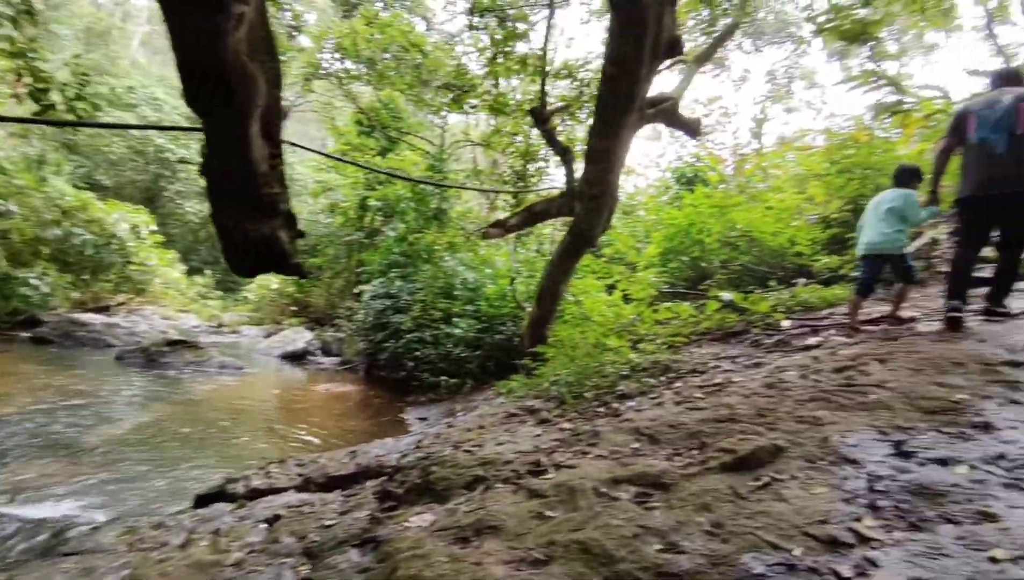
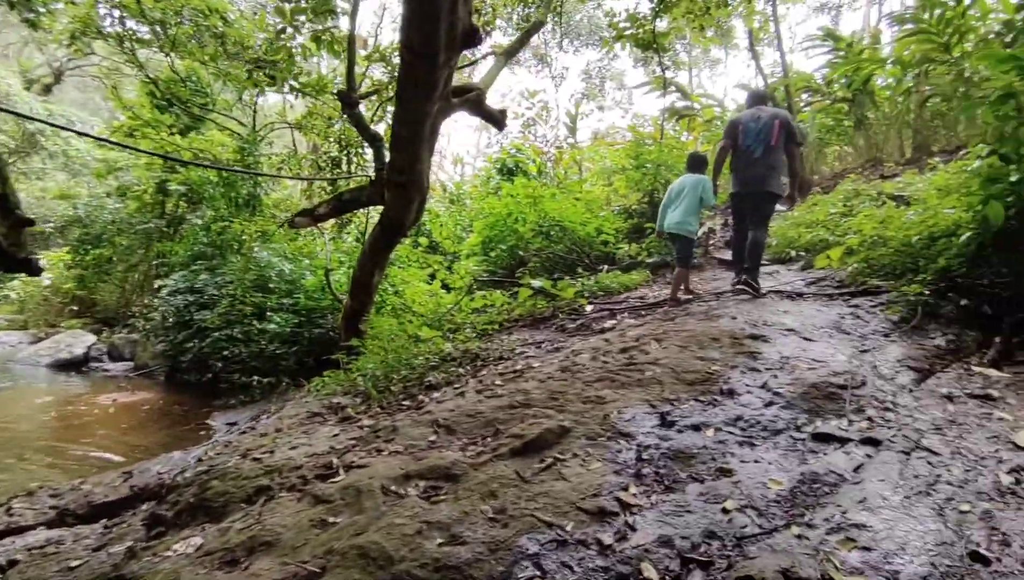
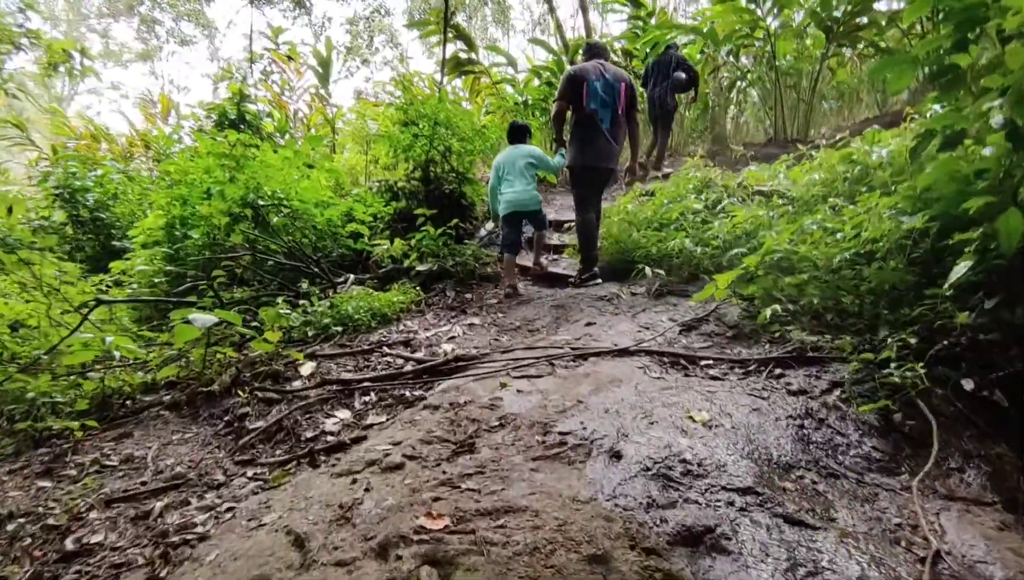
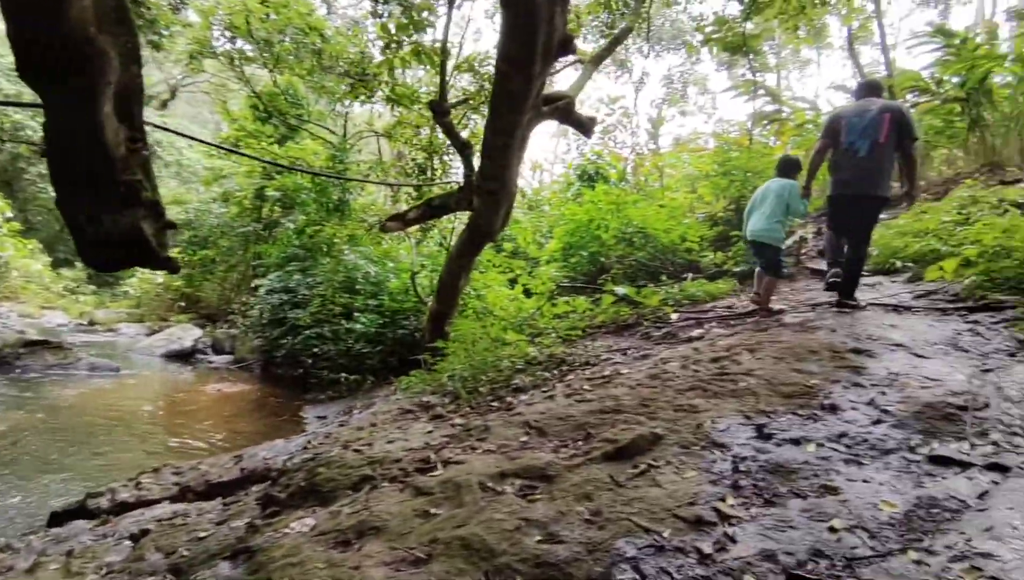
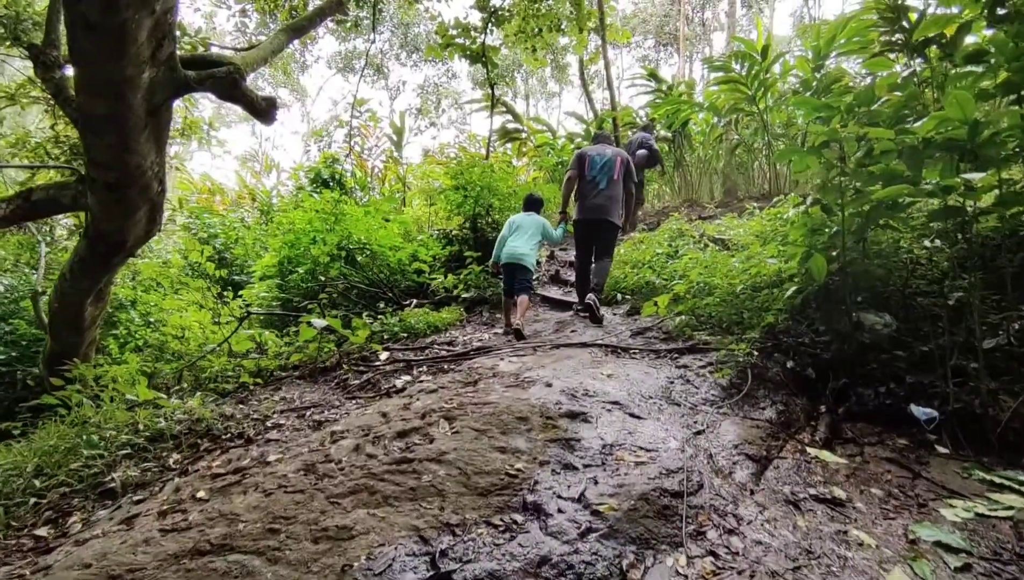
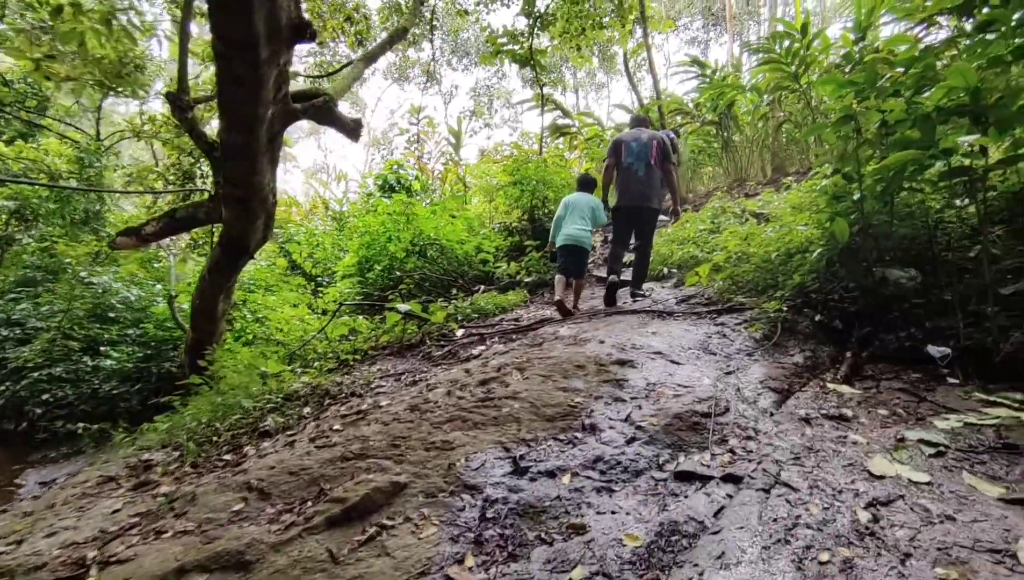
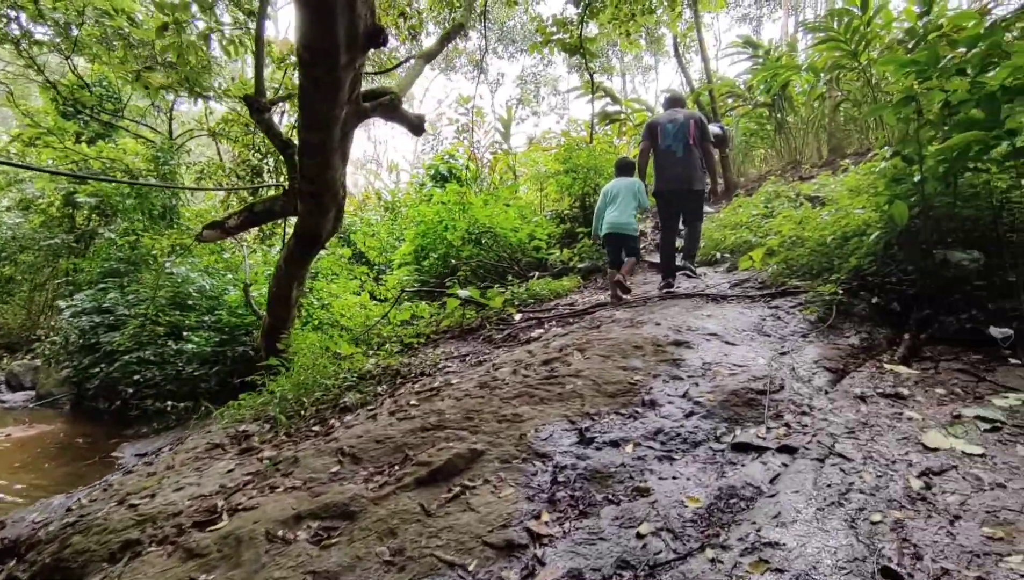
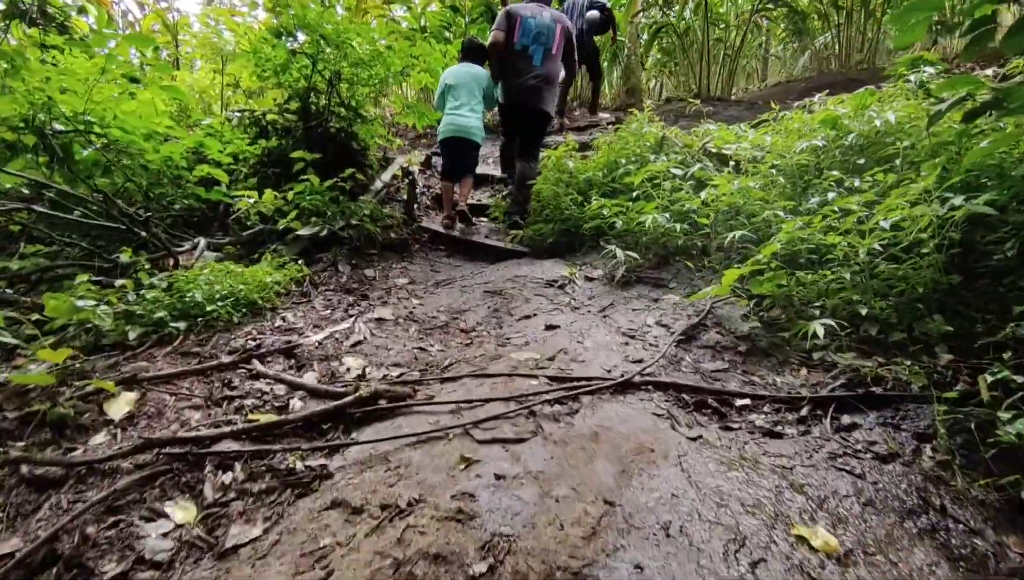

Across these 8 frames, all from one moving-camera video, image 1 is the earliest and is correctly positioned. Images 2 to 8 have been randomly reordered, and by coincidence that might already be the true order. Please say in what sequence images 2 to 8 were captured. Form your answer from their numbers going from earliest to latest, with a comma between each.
4, 2, 7, 6, 5, 3, 8
